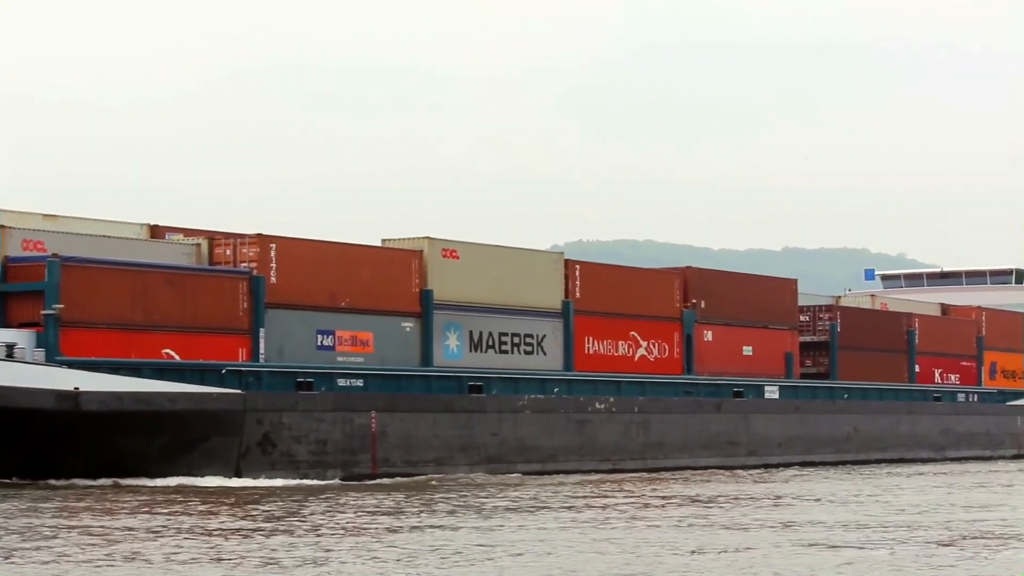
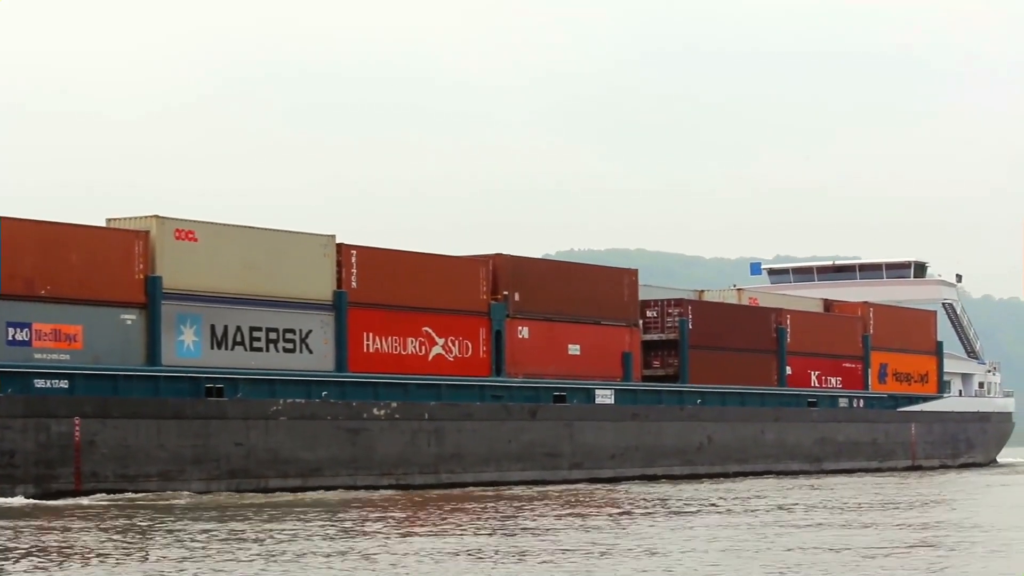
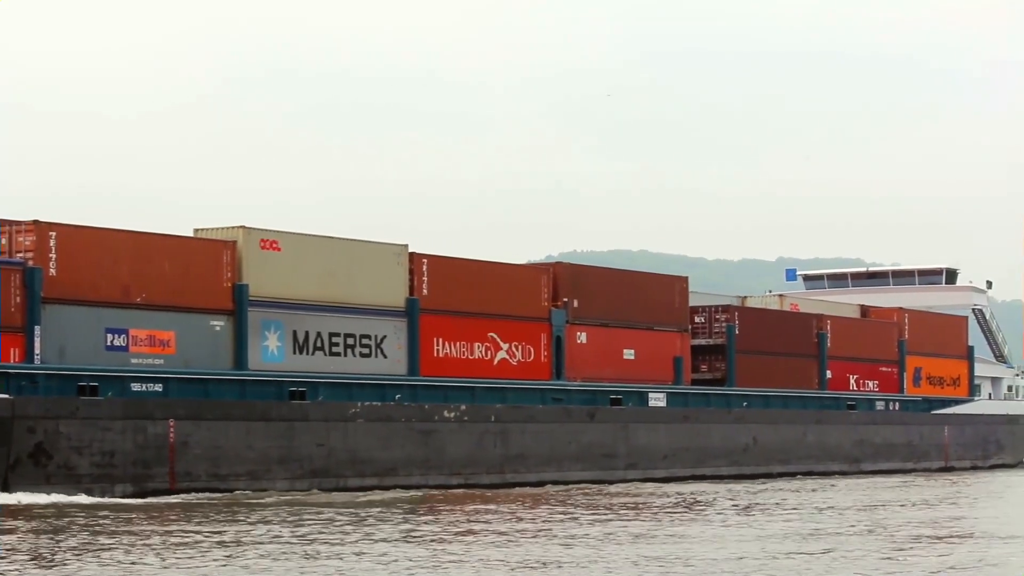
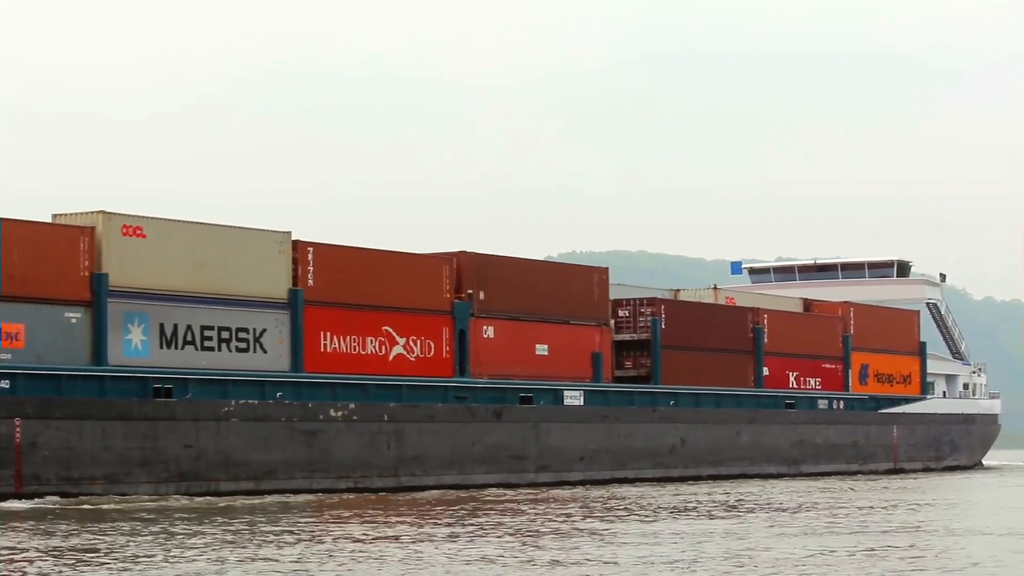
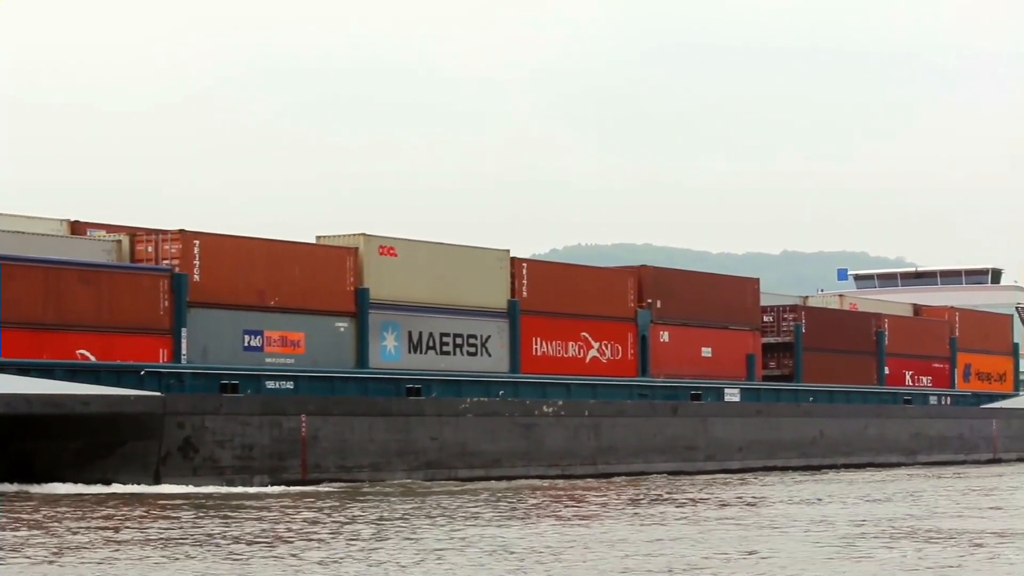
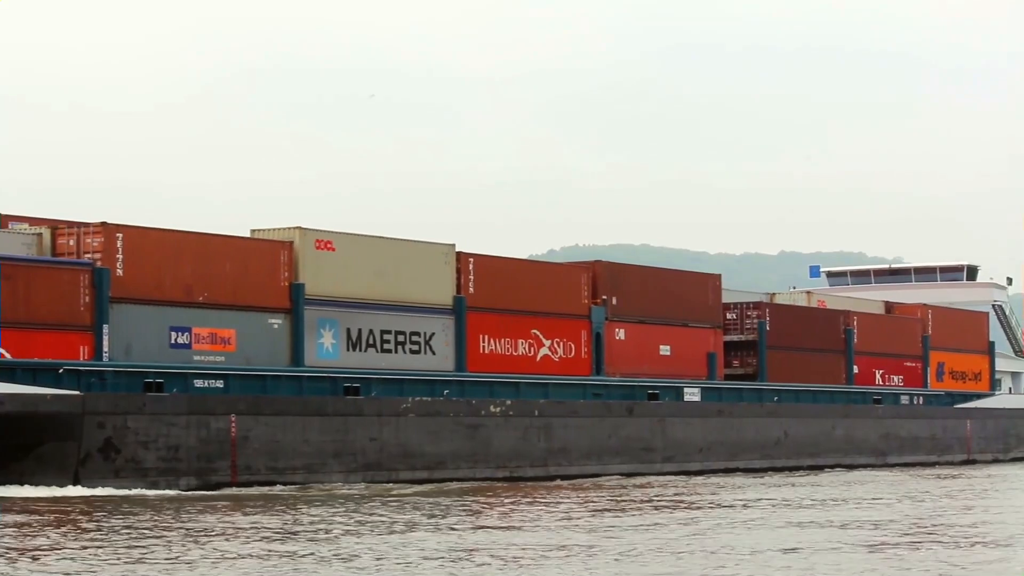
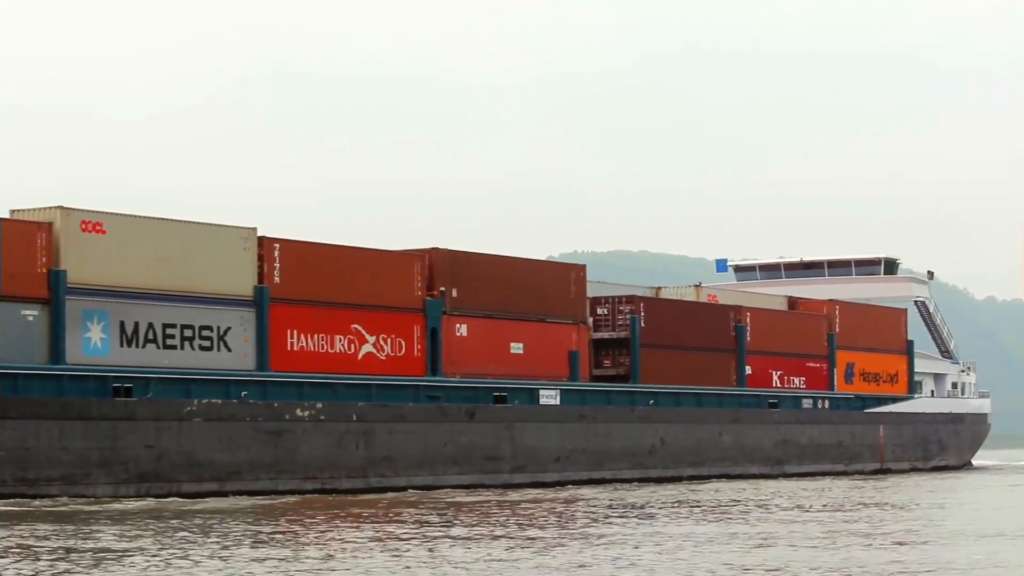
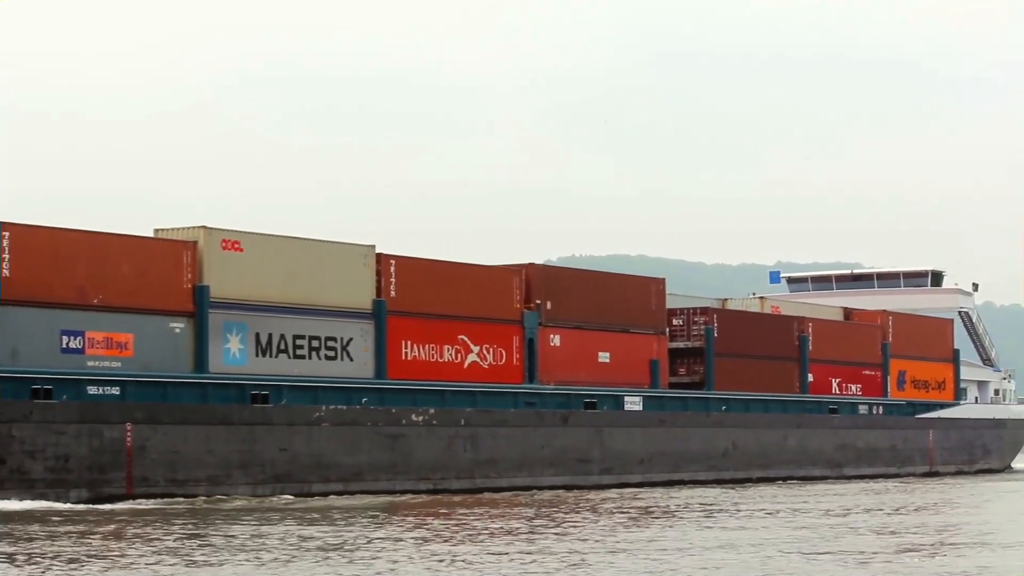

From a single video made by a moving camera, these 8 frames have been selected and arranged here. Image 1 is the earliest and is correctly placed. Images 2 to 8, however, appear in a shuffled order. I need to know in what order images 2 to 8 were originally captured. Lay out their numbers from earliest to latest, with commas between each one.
5, 6, 3, 8, 2, 4, 7
